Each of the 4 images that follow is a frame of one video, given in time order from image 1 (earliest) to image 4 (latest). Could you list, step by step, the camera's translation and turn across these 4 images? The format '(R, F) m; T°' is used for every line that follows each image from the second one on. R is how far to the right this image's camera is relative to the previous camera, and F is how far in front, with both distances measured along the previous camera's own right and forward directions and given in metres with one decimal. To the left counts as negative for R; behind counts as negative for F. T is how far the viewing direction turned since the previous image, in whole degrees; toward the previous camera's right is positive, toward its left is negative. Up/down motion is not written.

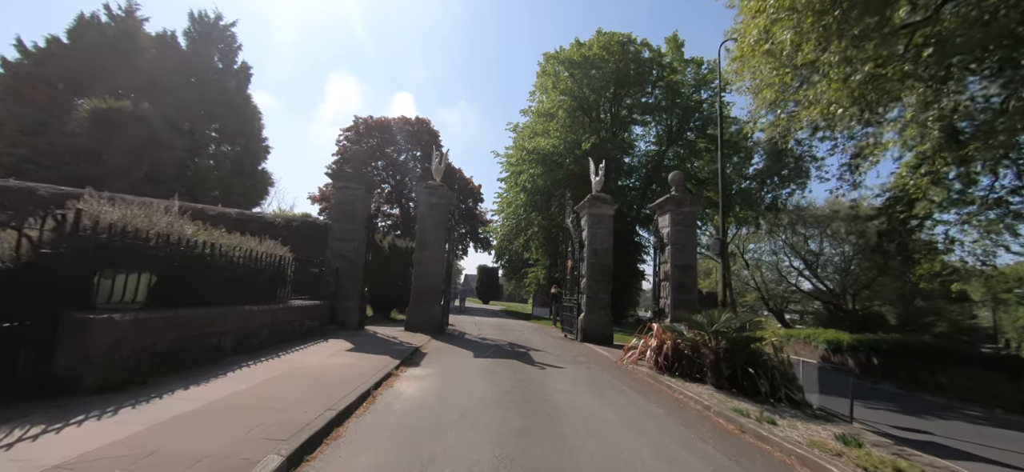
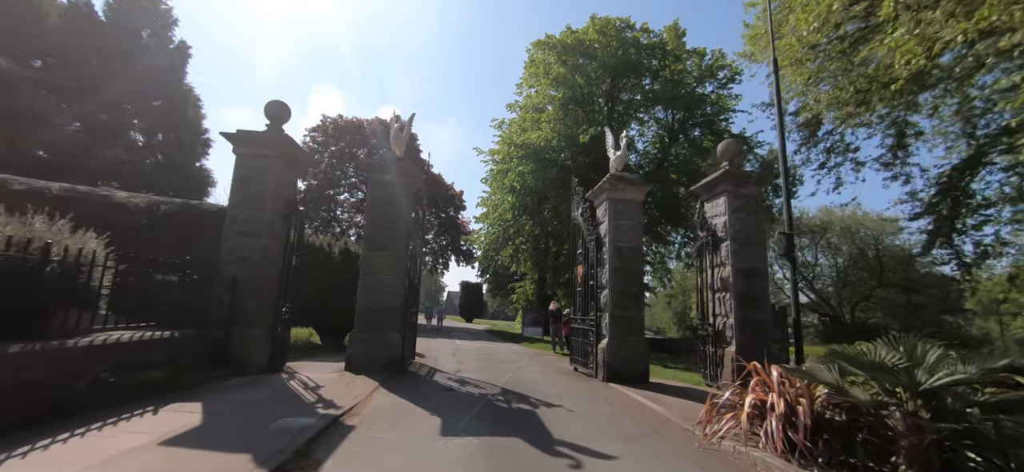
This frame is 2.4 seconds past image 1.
(-0.2, +3.4) m; +2°
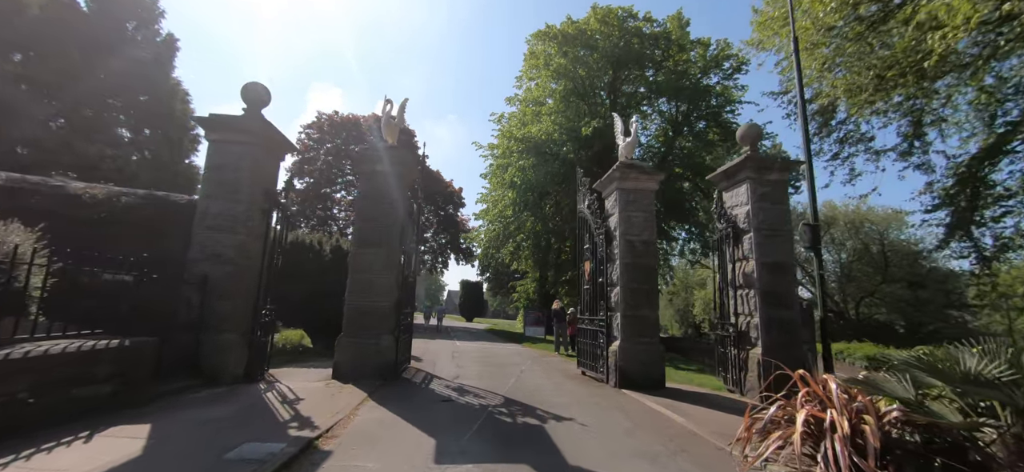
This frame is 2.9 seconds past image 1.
(0.0, +0.7) m; 0°
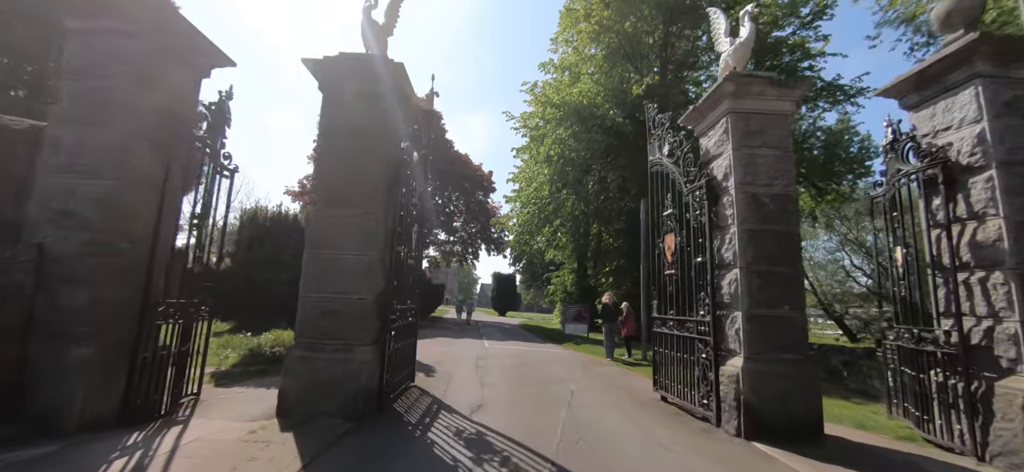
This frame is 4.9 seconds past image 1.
(-0.2, +2.7) m; -5°
